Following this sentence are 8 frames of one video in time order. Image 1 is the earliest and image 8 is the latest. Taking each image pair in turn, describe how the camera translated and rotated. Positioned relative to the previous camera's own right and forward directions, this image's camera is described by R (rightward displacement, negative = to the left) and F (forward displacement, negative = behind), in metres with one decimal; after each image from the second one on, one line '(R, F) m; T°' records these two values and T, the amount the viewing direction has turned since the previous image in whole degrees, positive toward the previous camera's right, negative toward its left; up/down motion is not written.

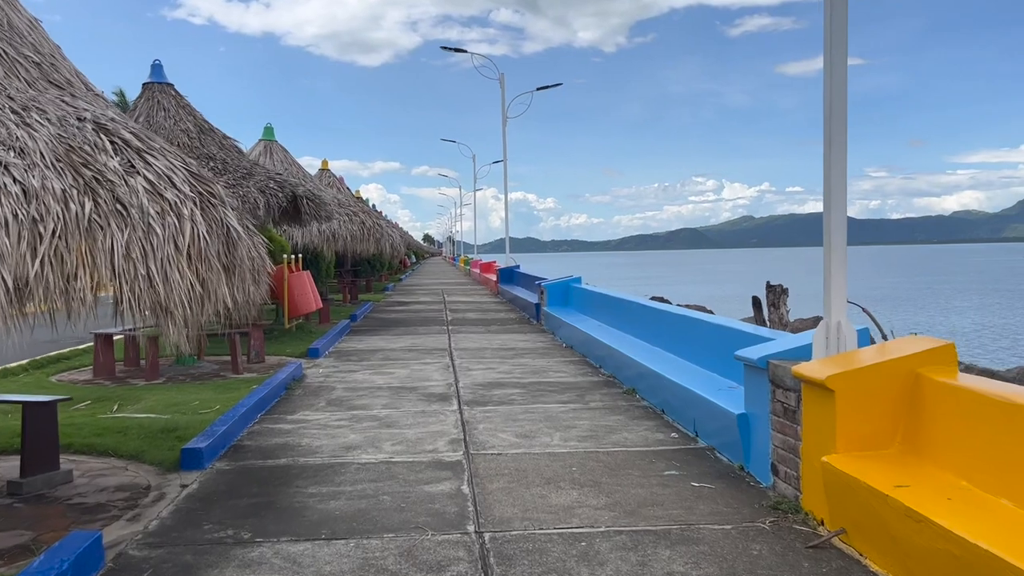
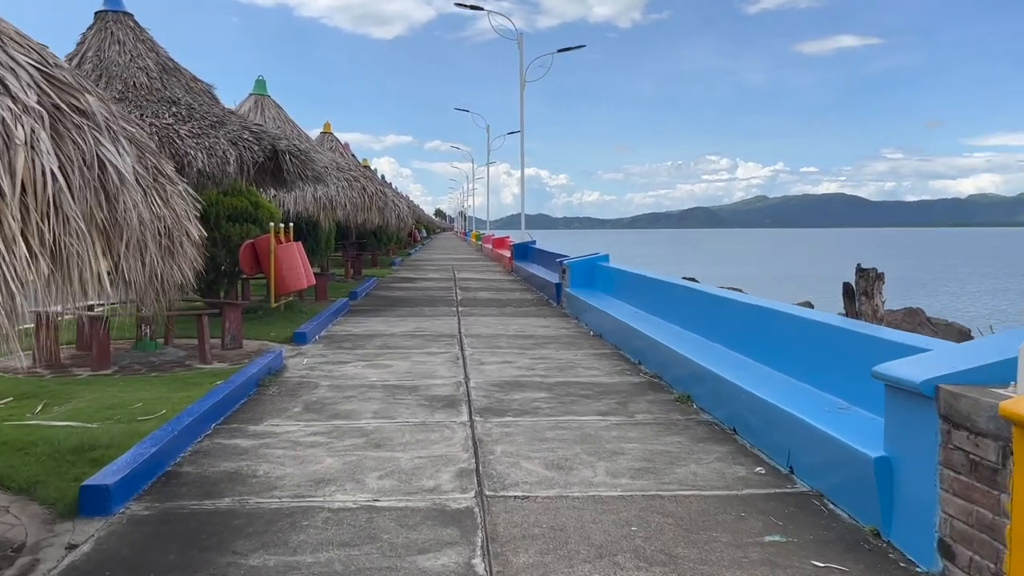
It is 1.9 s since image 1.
(-0.1, +1.7) m; -1°
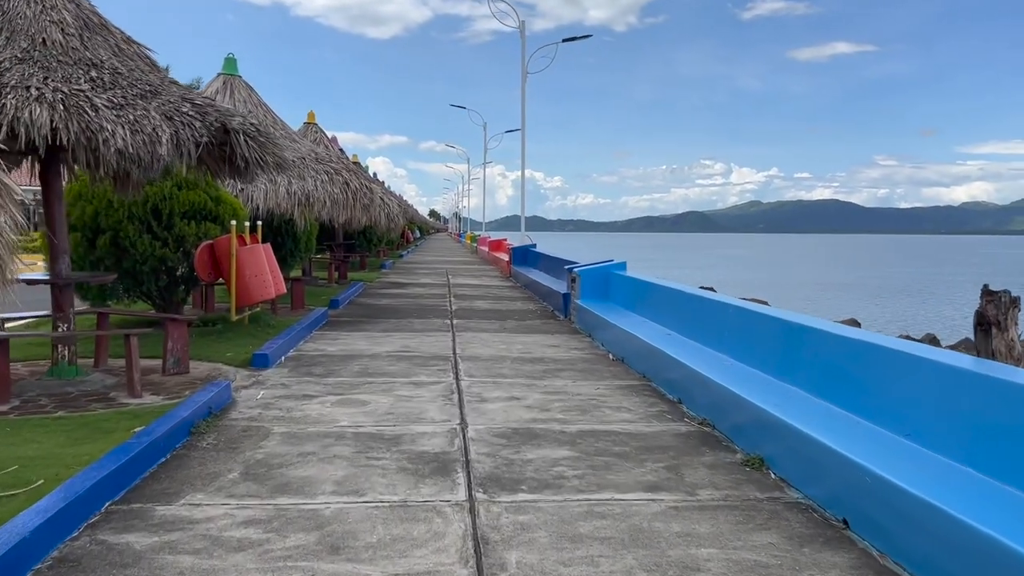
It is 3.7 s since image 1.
(-0.1, +1.7) m; 0°
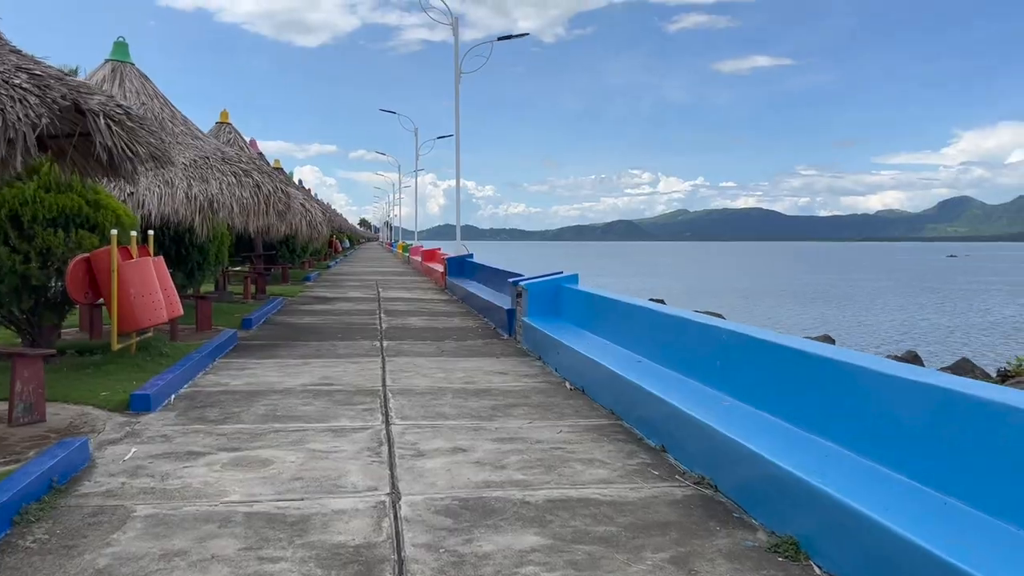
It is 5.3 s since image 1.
(-0.1, +1.3) m; +5°
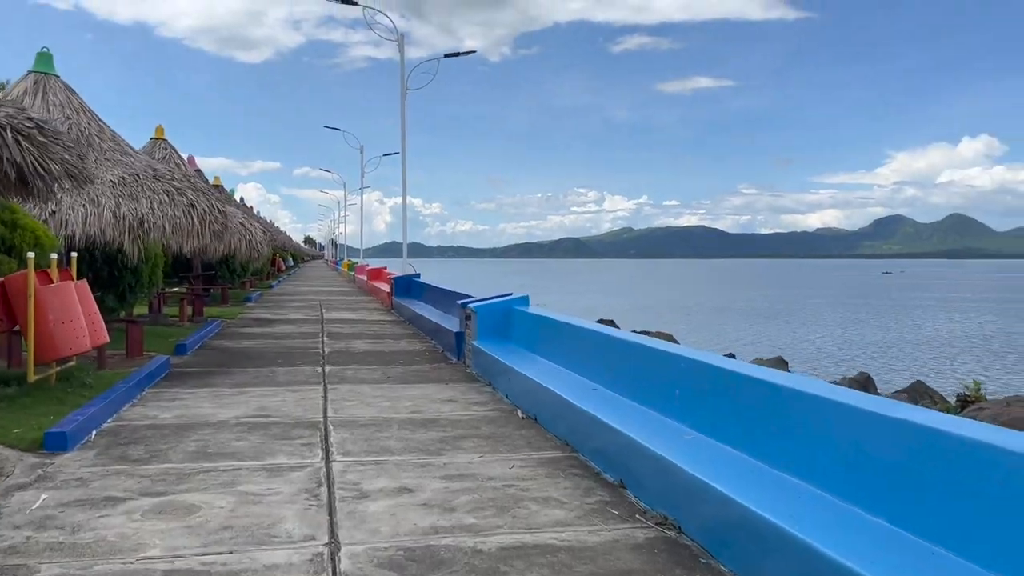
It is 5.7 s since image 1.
(0.0, +0.3) m; +4°
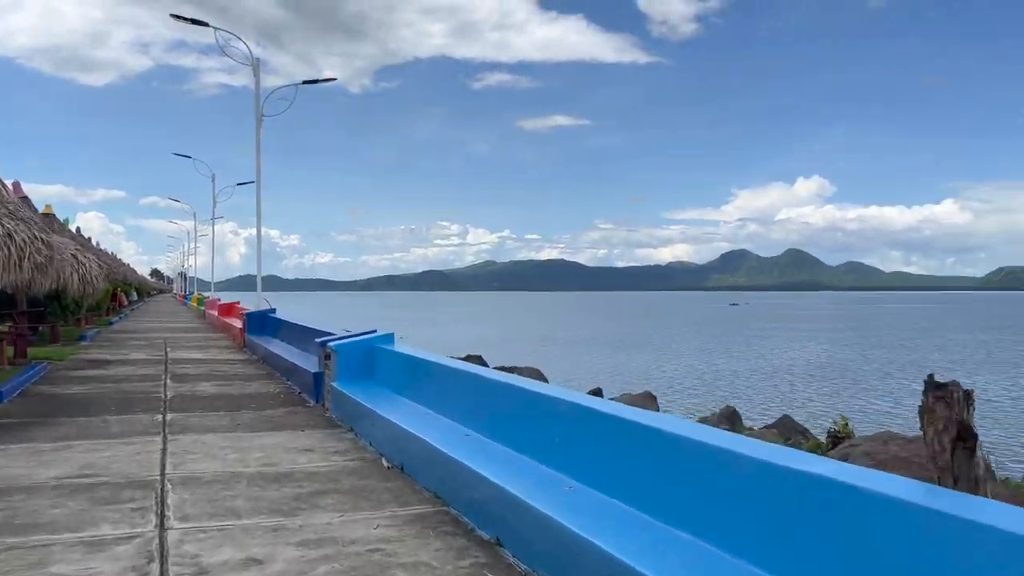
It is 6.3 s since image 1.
(0.0, +0.4) m; +9°
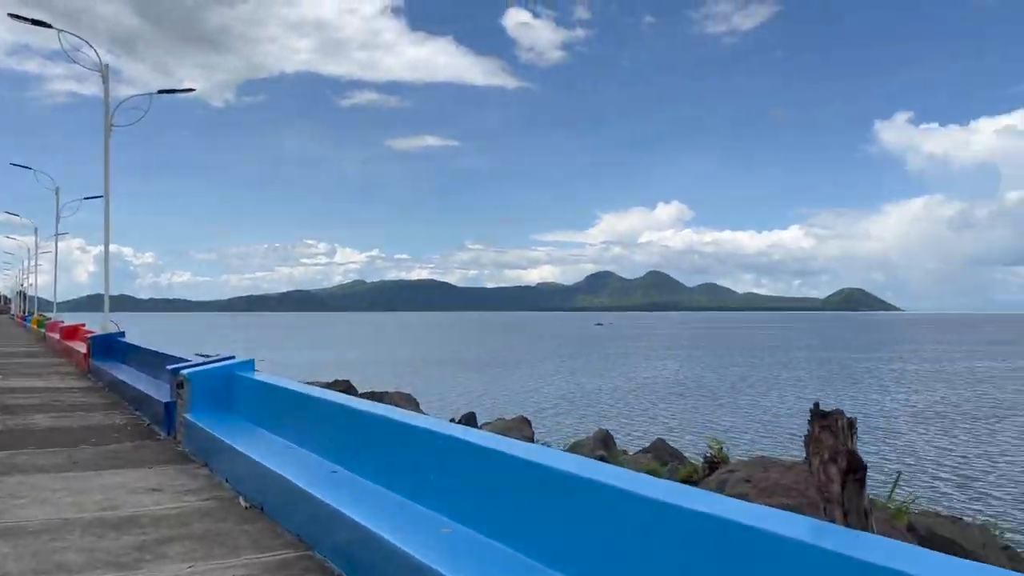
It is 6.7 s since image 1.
(0.0, +0.3) m; +9°
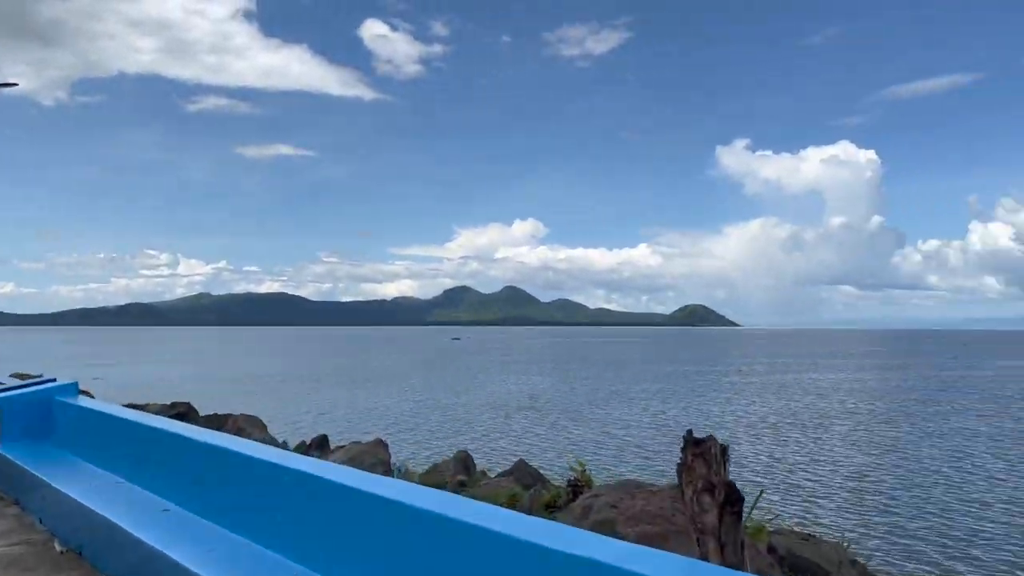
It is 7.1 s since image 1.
(0.0, +0.3) m; +10°
